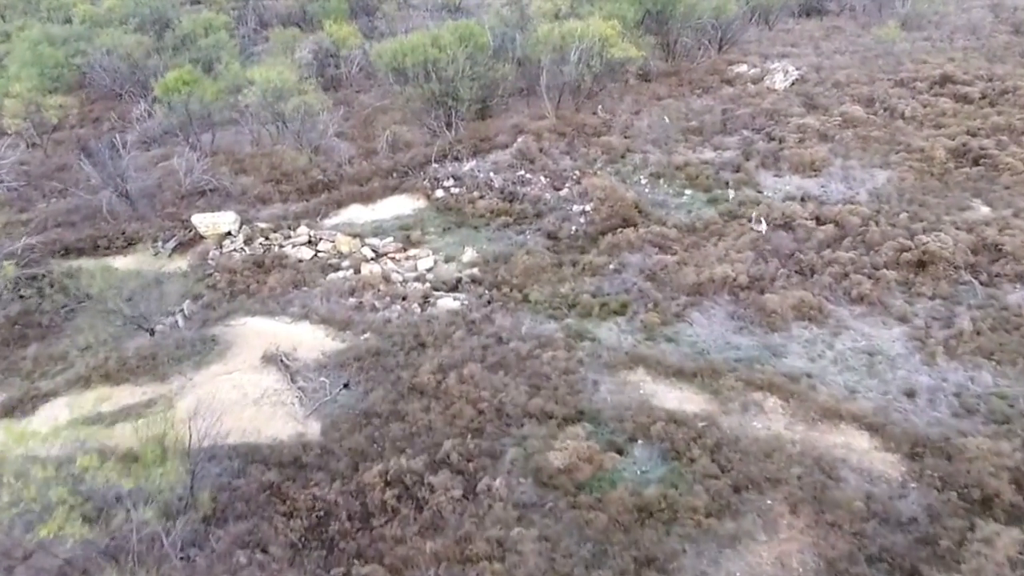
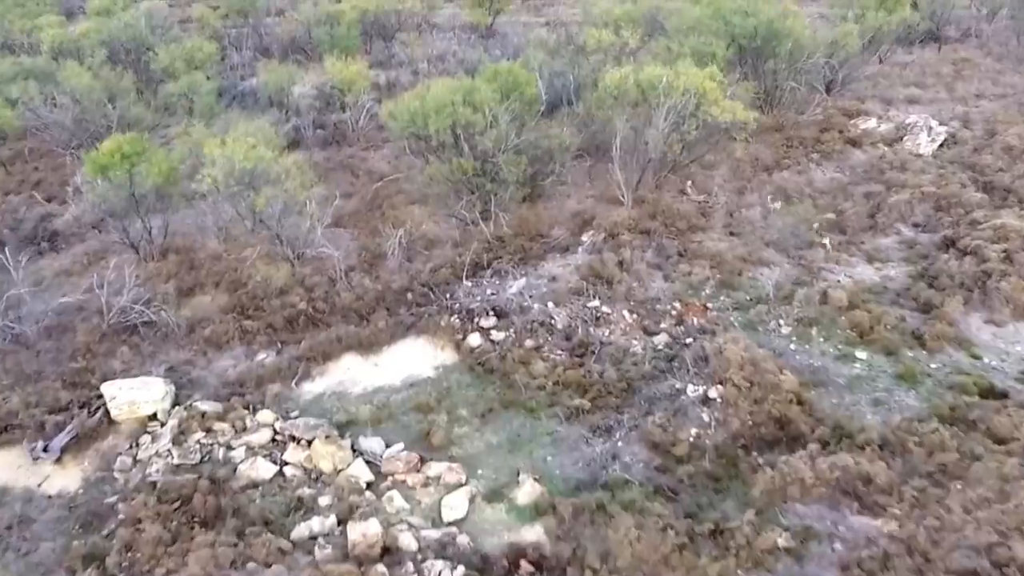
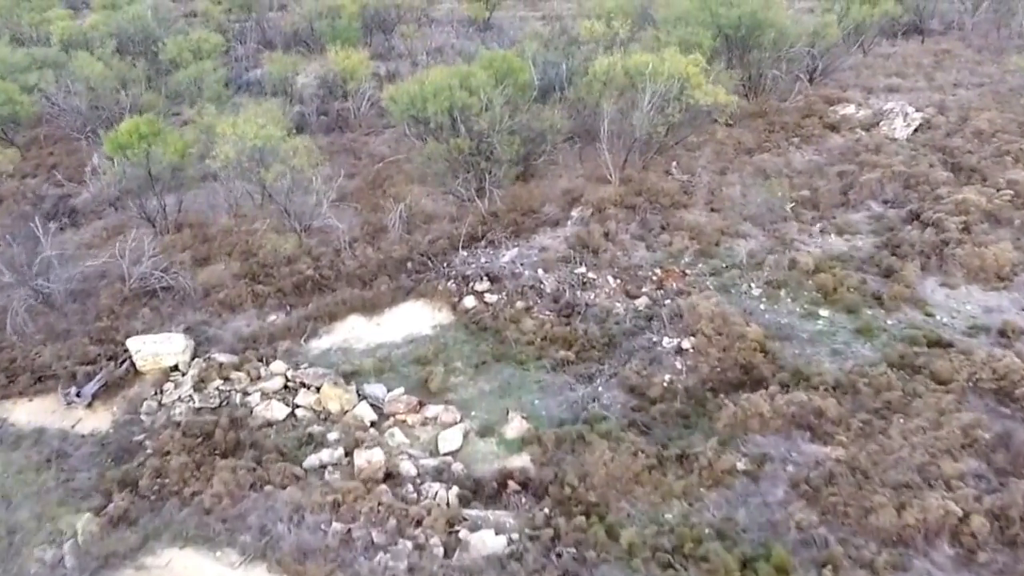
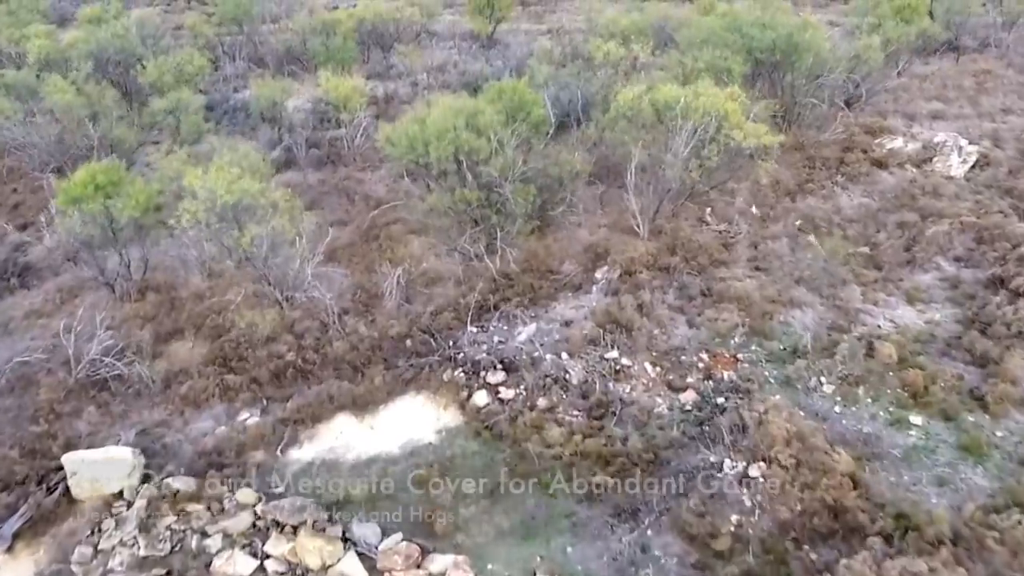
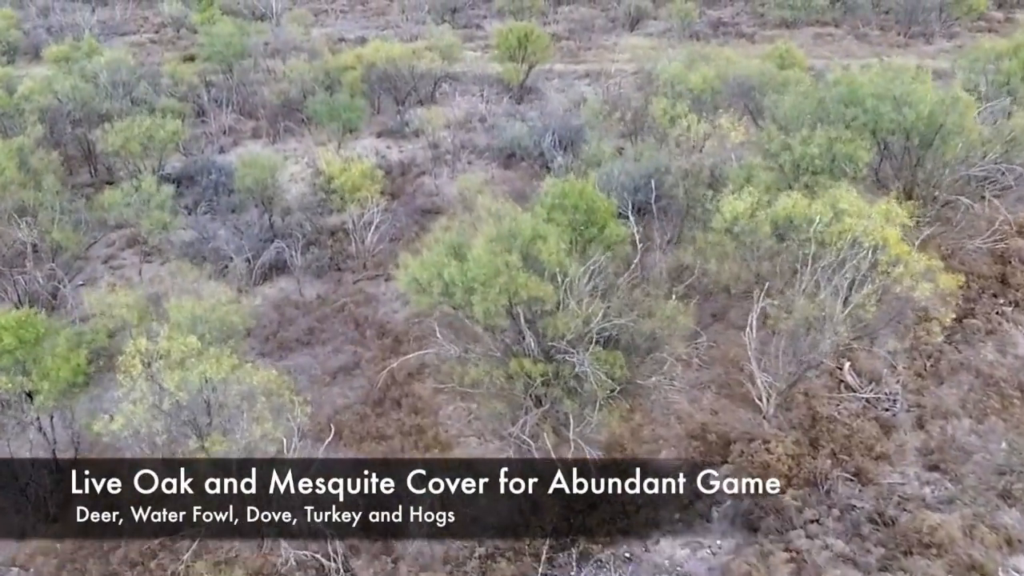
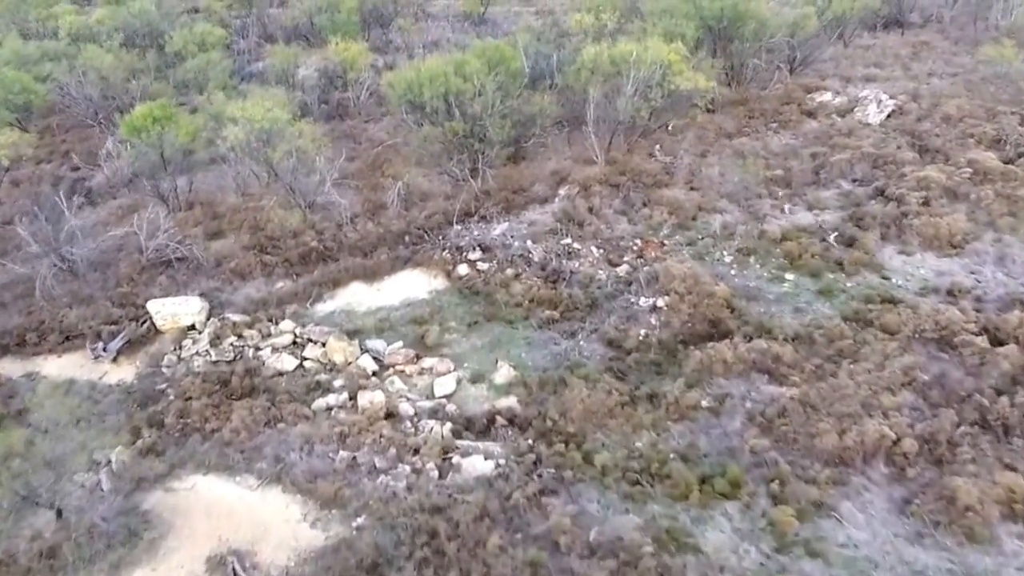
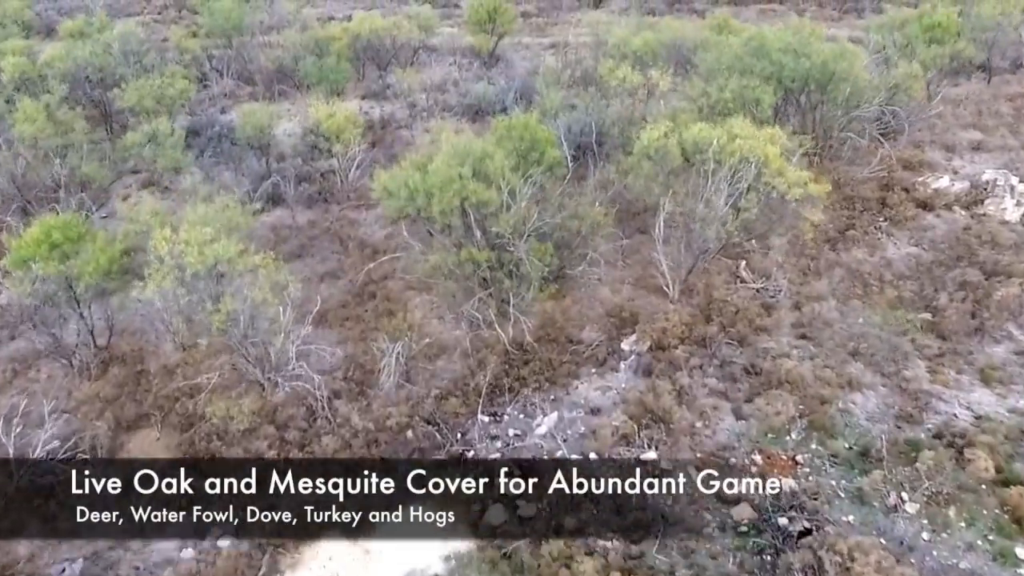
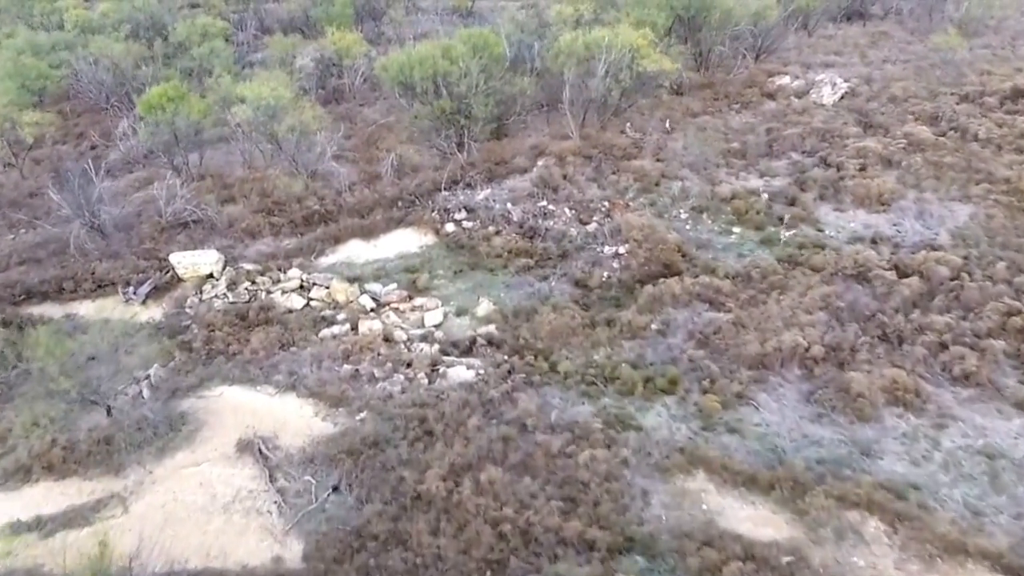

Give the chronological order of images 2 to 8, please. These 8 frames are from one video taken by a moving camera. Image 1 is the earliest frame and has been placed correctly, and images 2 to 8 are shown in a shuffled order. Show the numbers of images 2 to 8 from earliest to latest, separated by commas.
8, 6, 3, 2, 4, 7, 5
